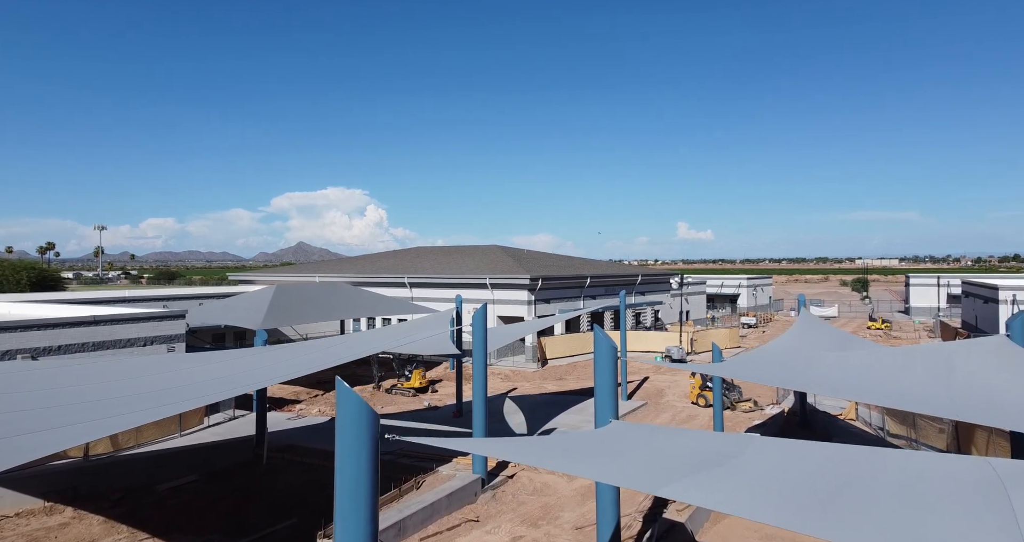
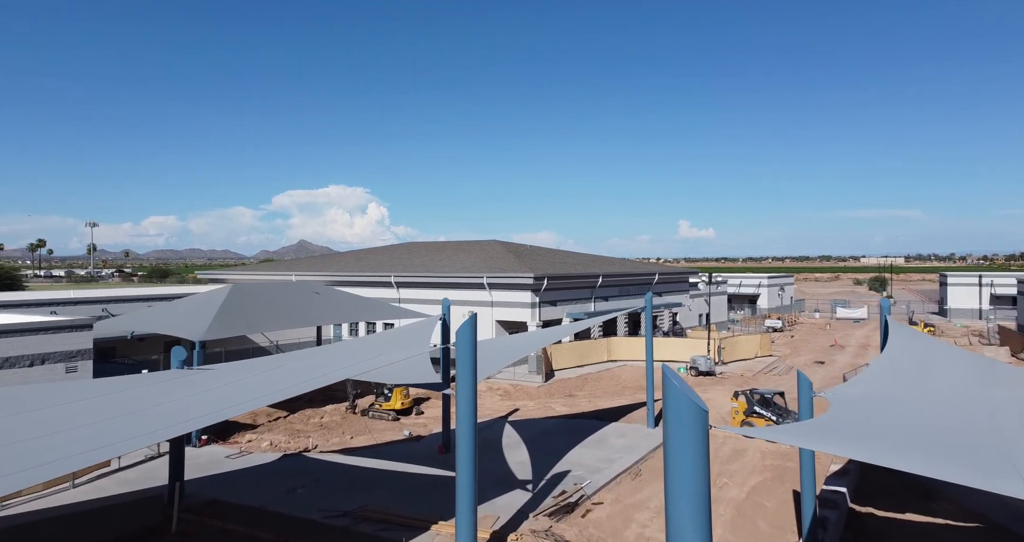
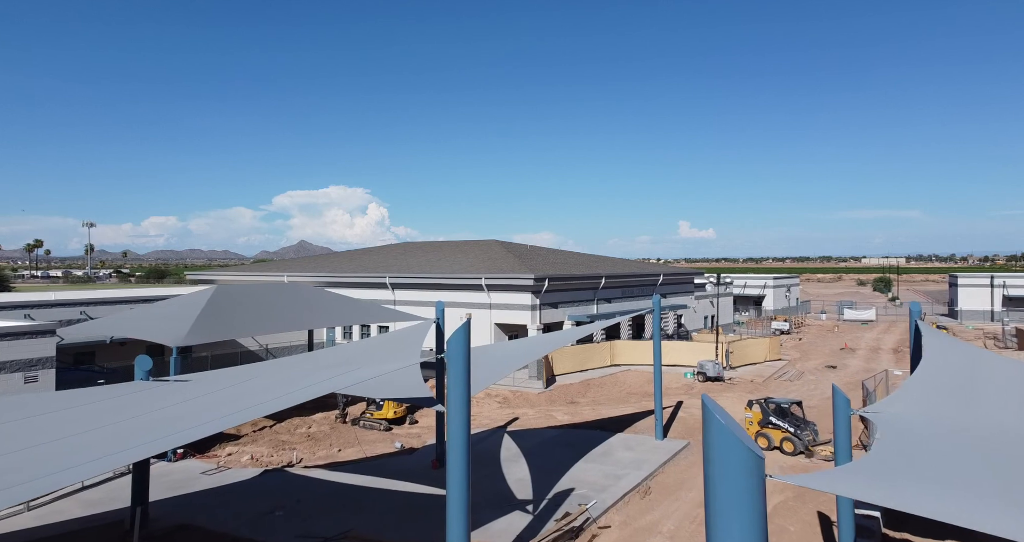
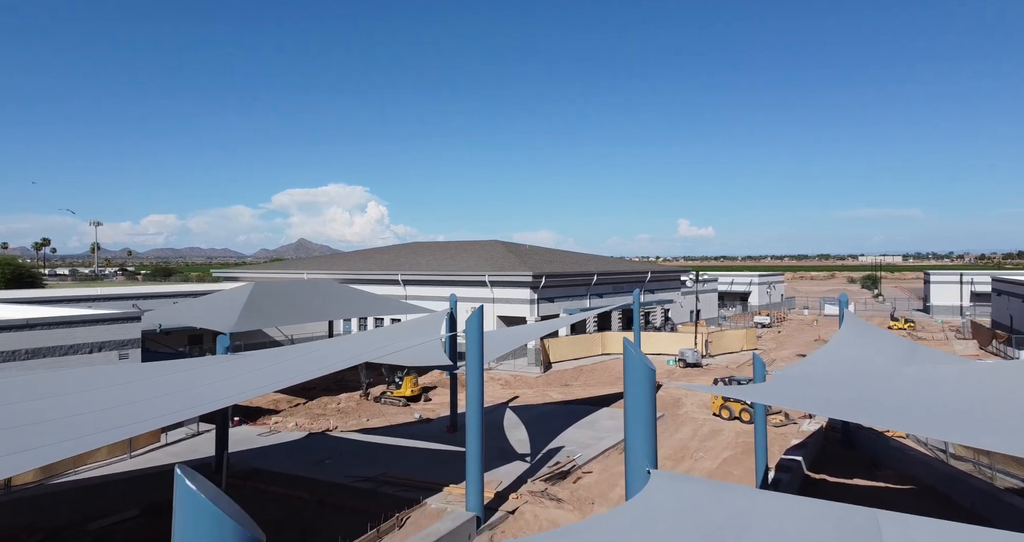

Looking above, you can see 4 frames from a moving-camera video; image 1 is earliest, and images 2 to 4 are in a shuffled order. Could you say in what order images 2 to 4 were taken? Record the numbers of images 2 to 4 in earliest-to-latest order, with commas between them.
4, 2, 3
